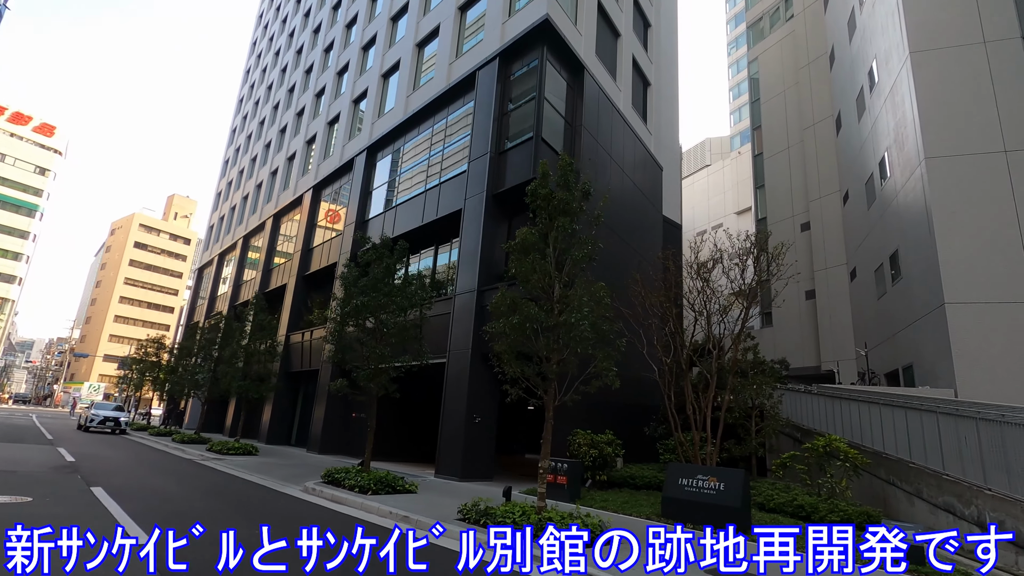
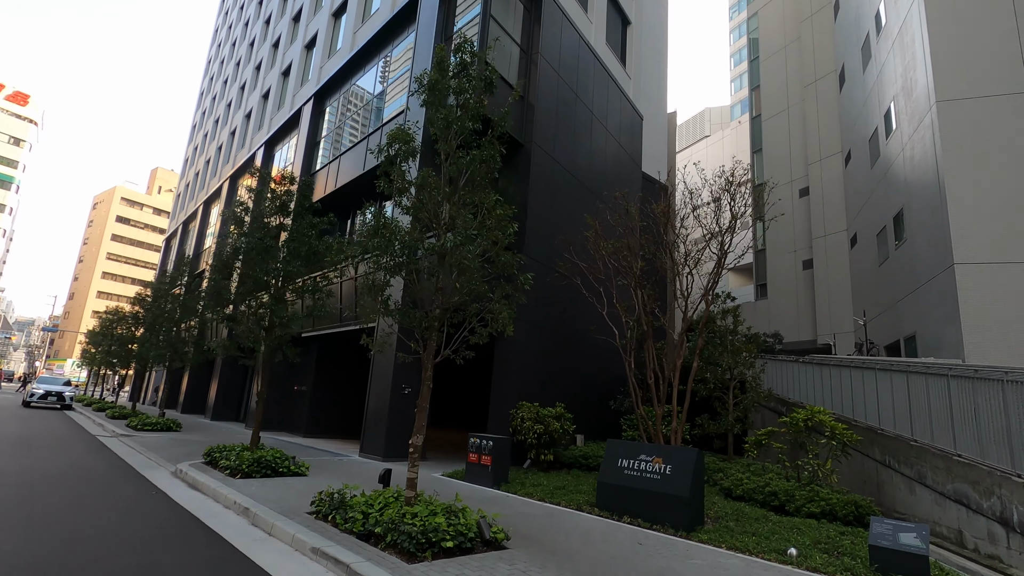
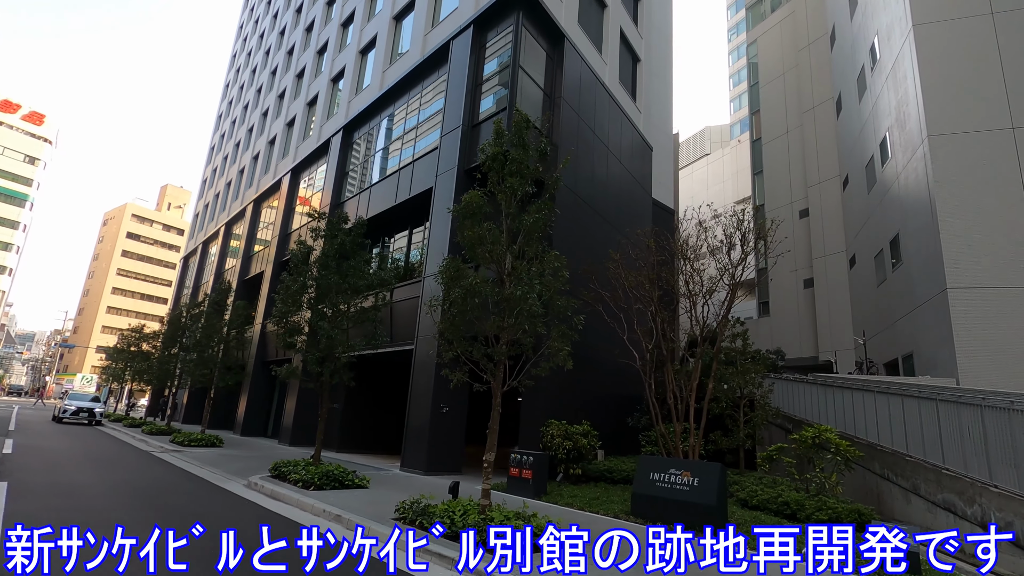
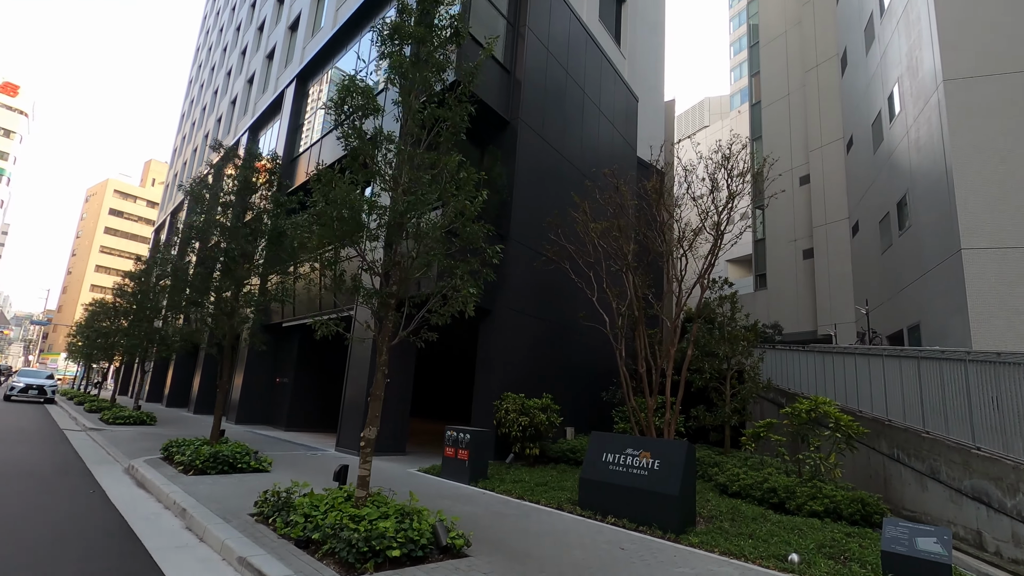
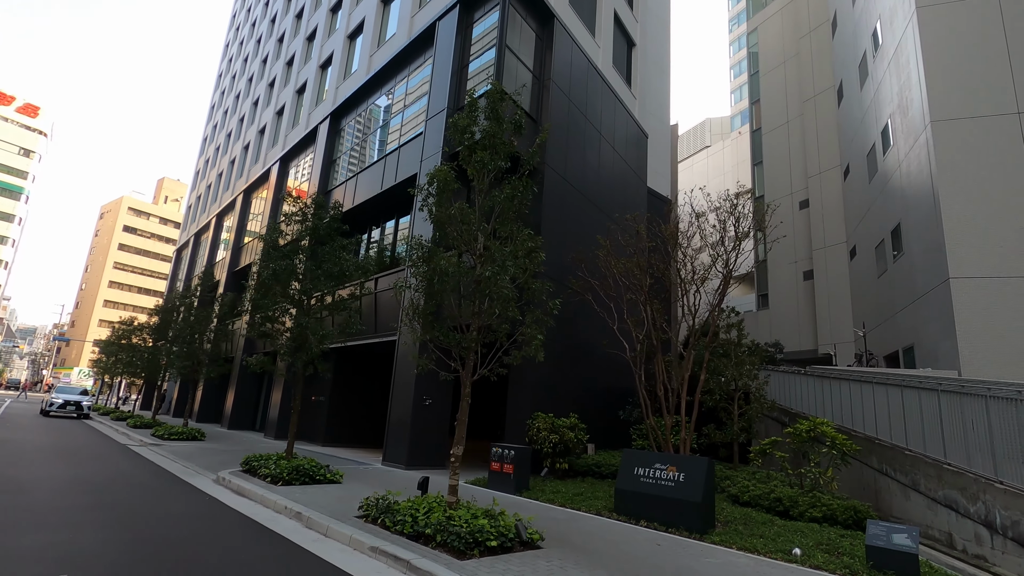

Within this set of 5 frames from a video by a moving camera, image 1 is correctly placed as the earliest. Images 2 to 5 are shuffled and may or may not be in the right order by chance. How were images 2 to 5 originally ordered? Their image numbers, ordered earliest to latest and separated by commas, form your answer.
3, 5, 2, 4
